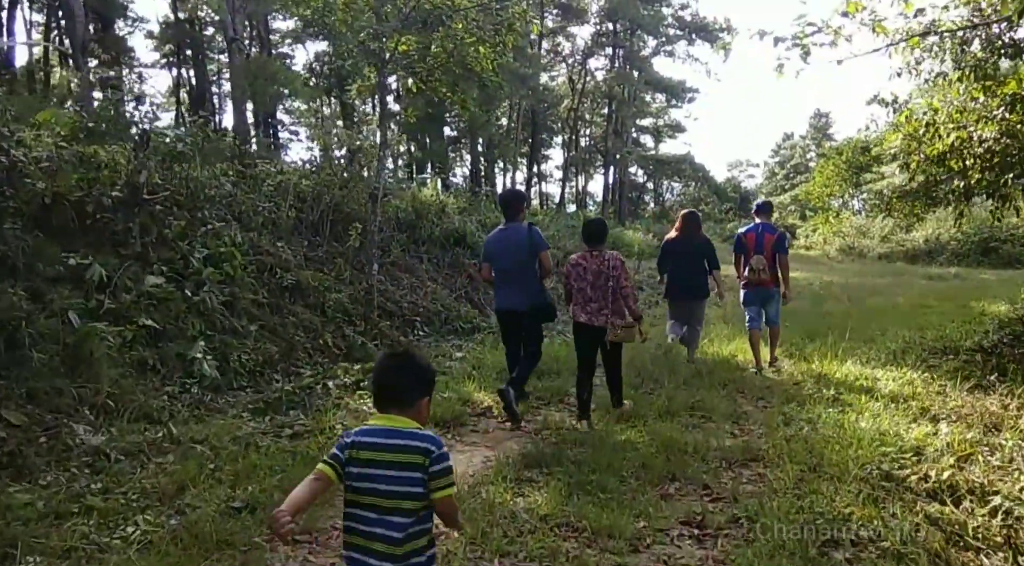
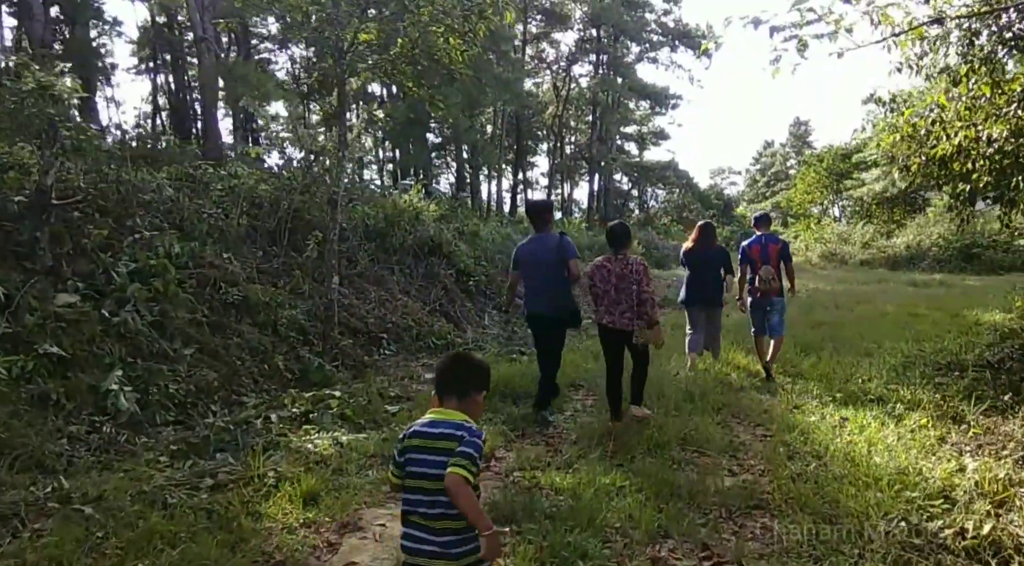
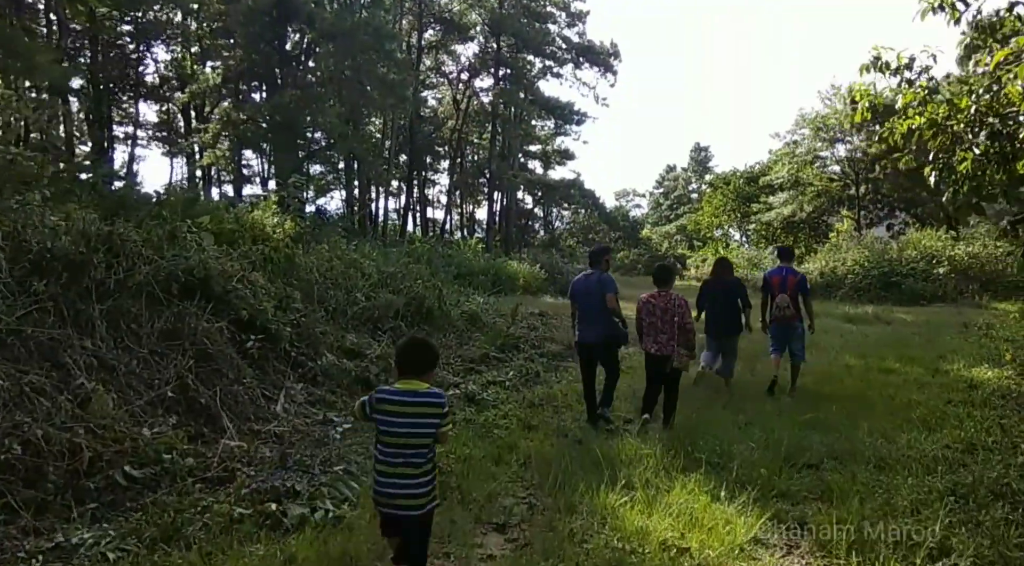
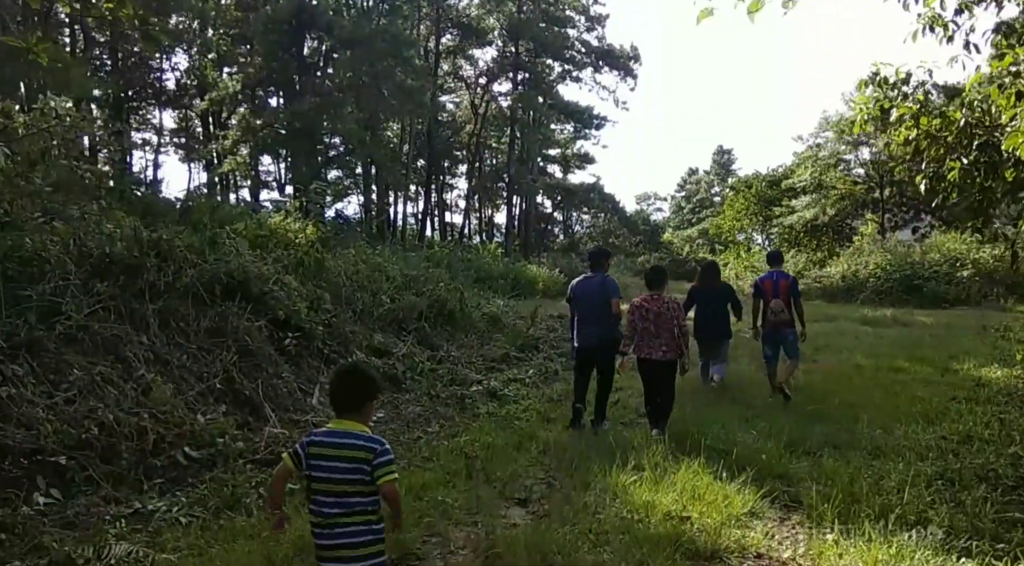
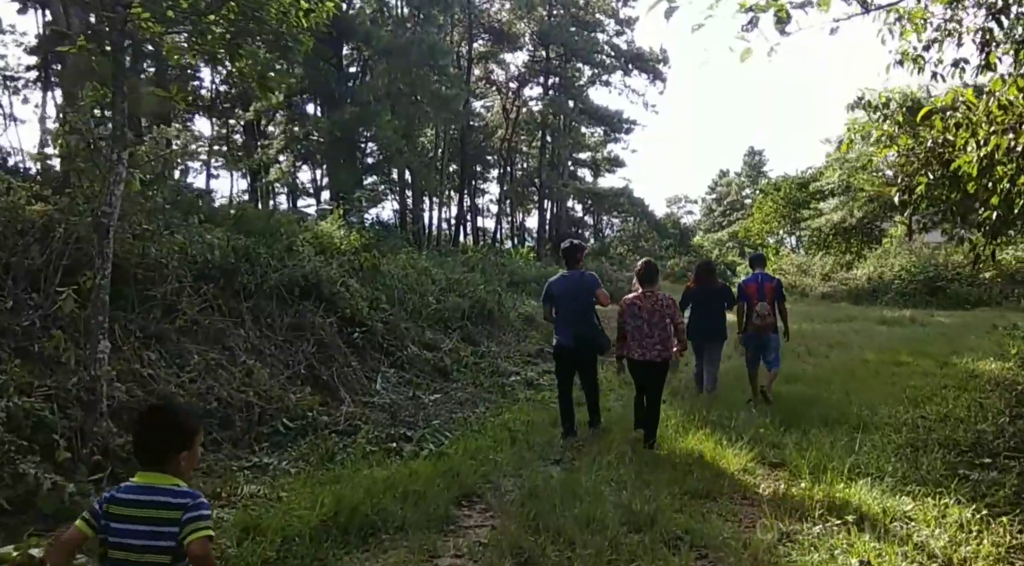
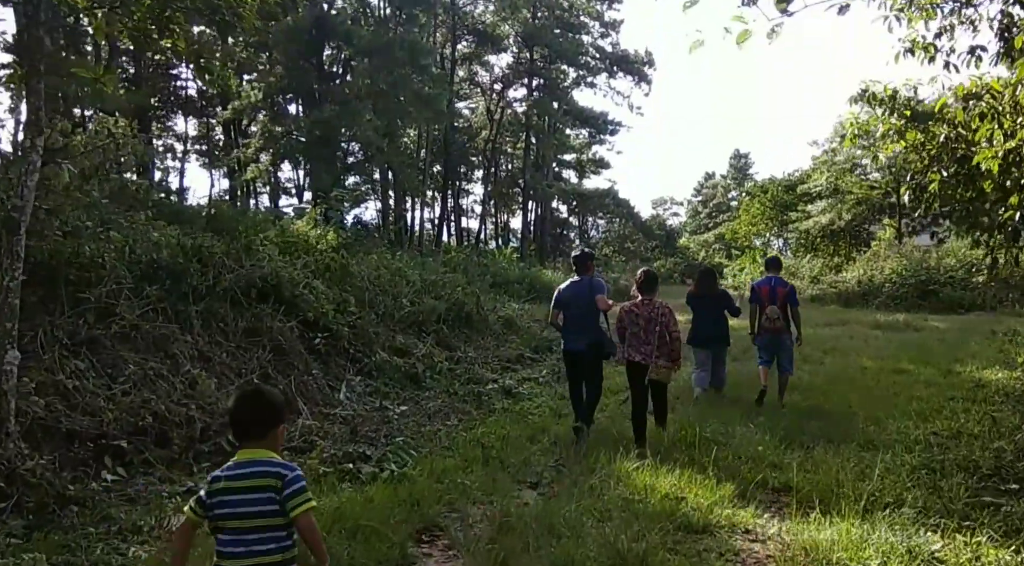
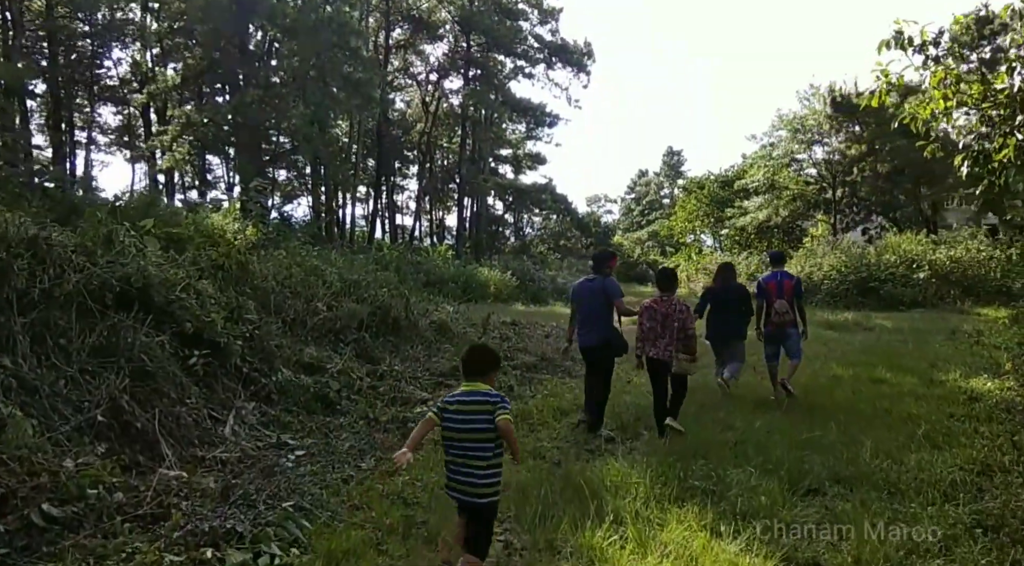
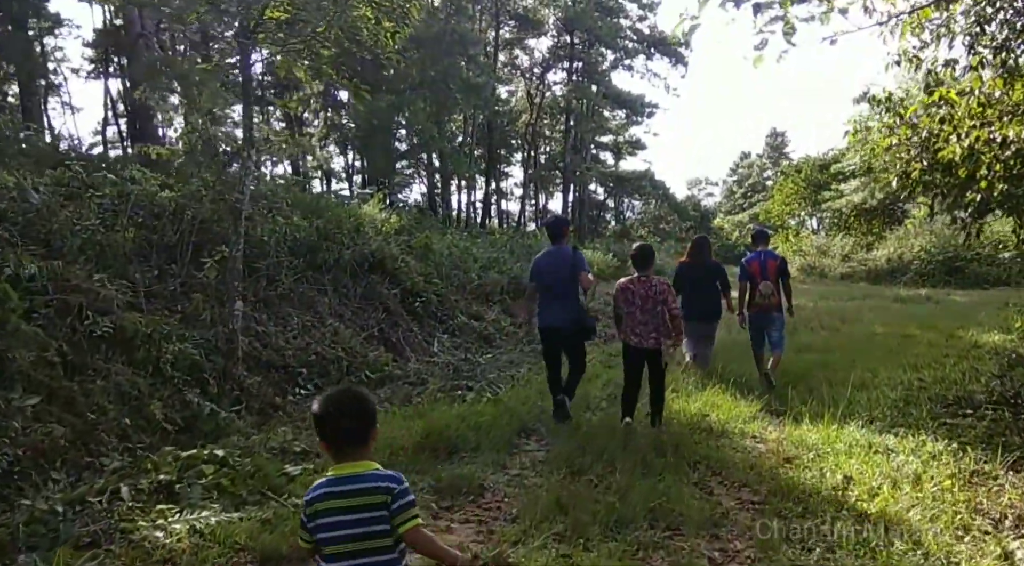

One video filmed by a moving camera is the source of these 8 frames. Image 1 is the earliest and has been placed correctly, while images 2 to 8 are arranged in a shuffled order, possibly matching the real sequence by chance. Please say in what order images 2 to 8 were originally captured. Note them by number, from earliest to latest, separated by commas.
2, 8, 5, 6, 4, 3, 7
